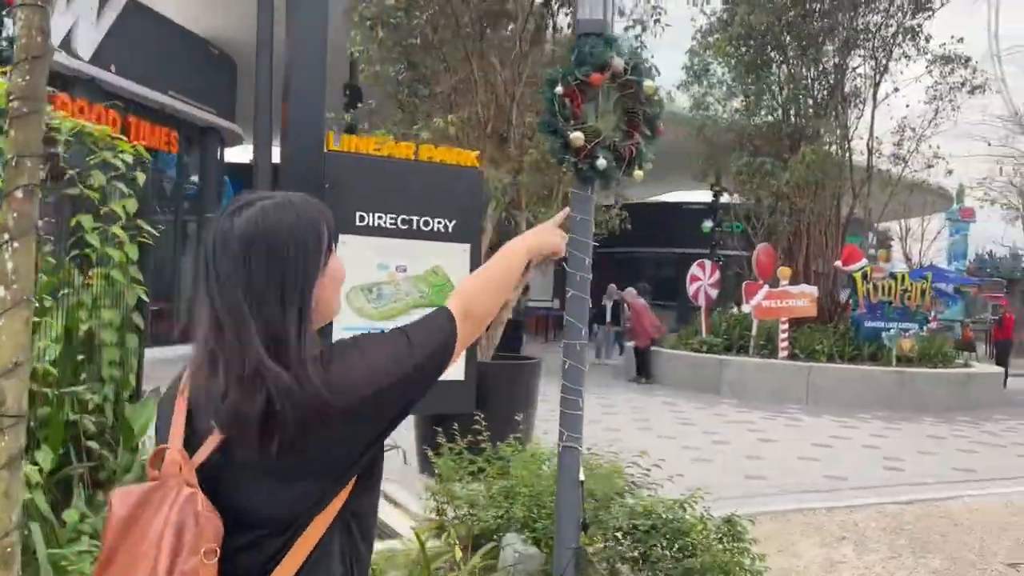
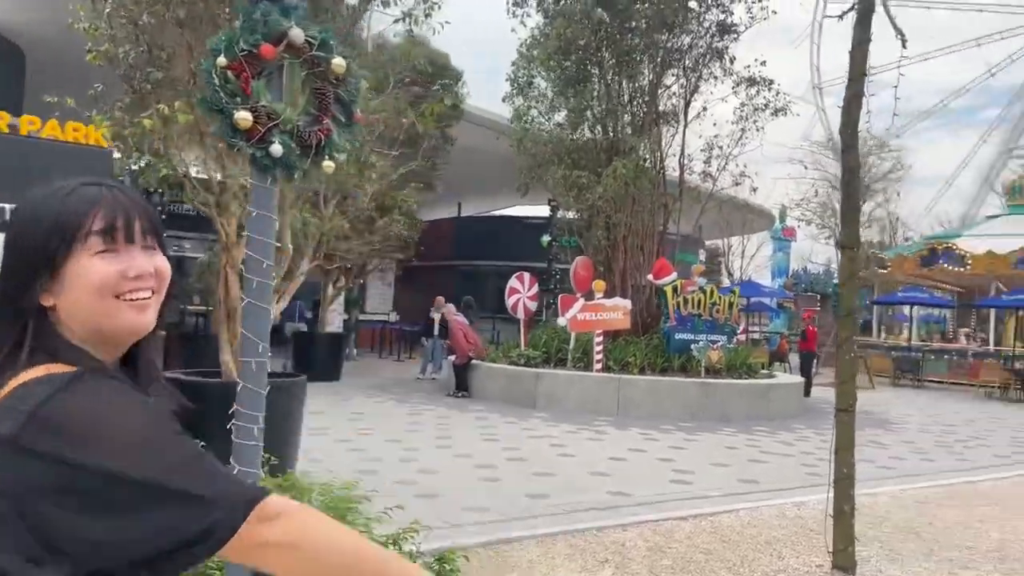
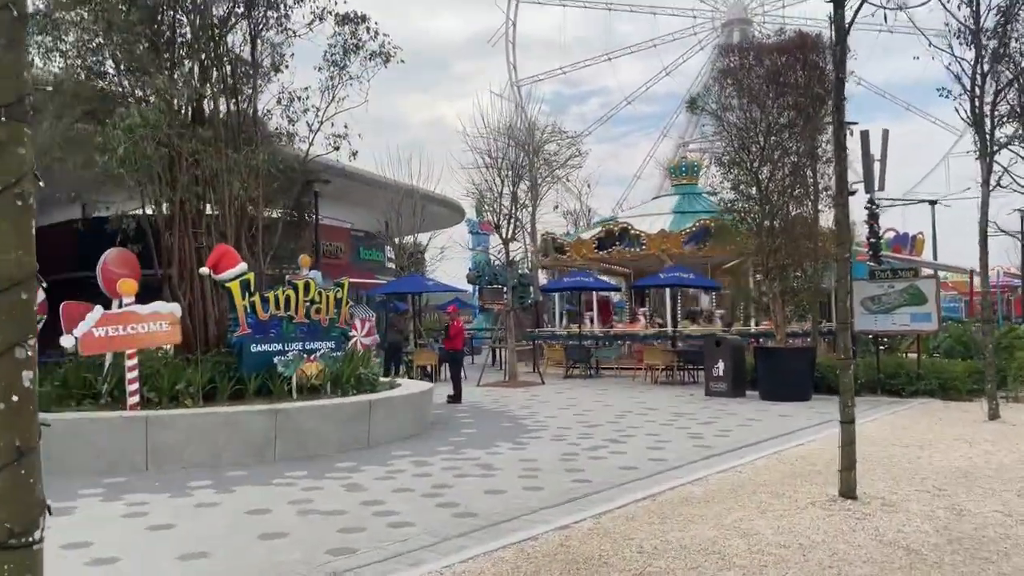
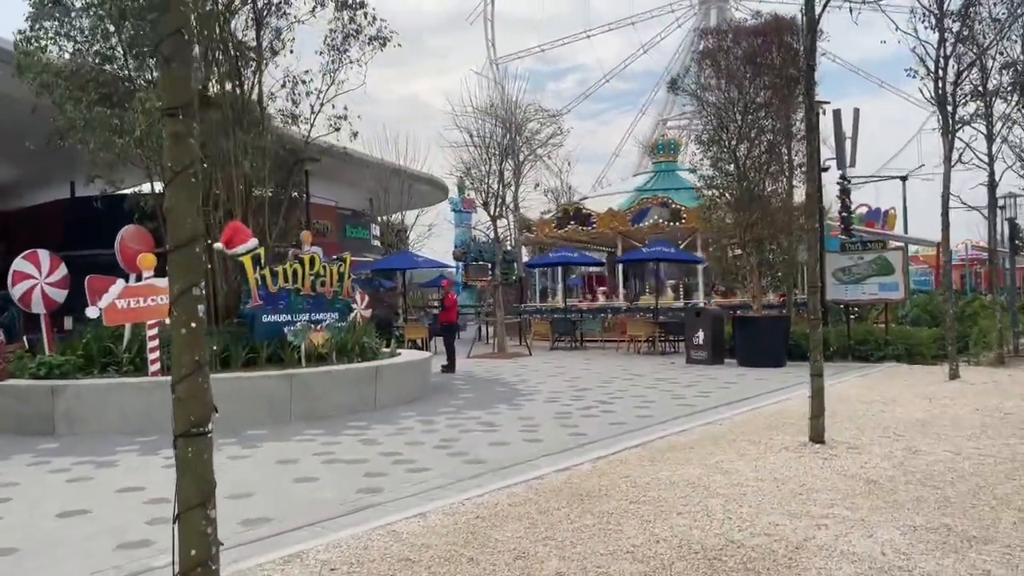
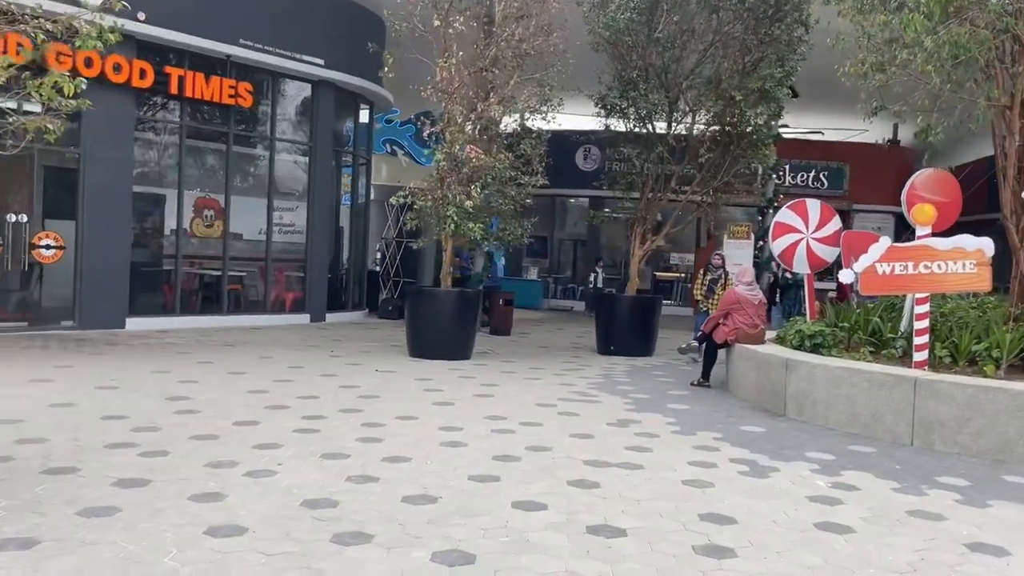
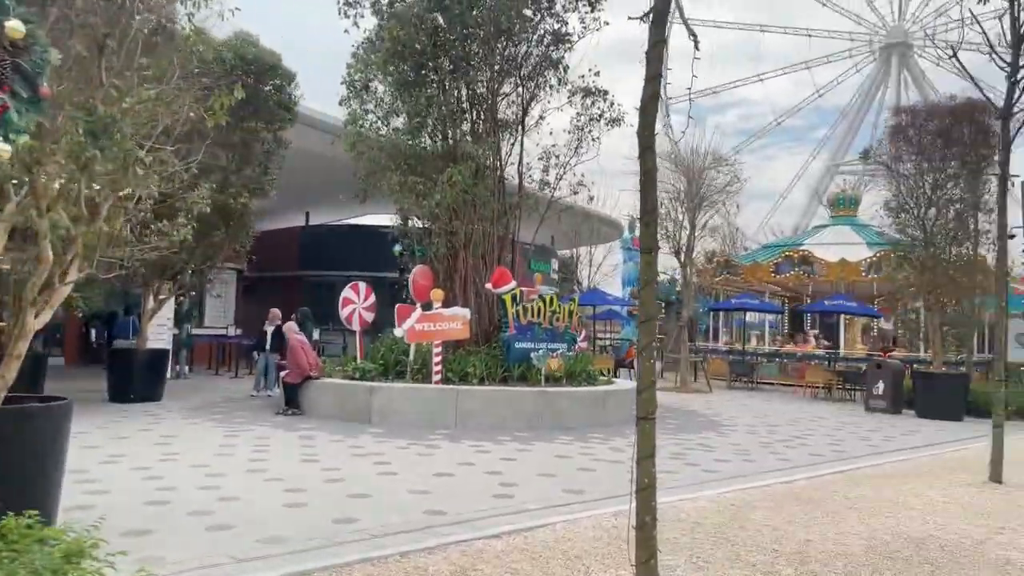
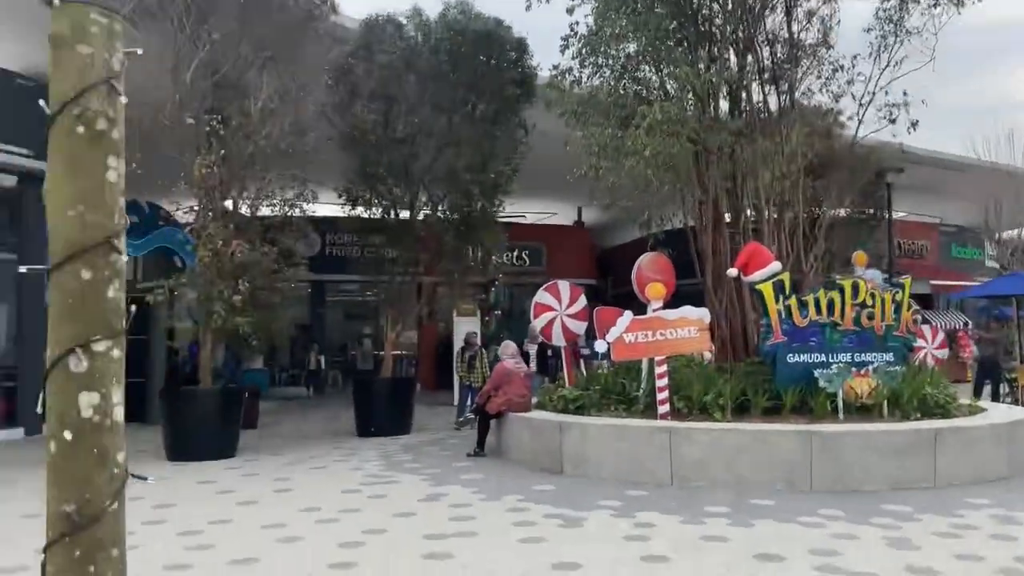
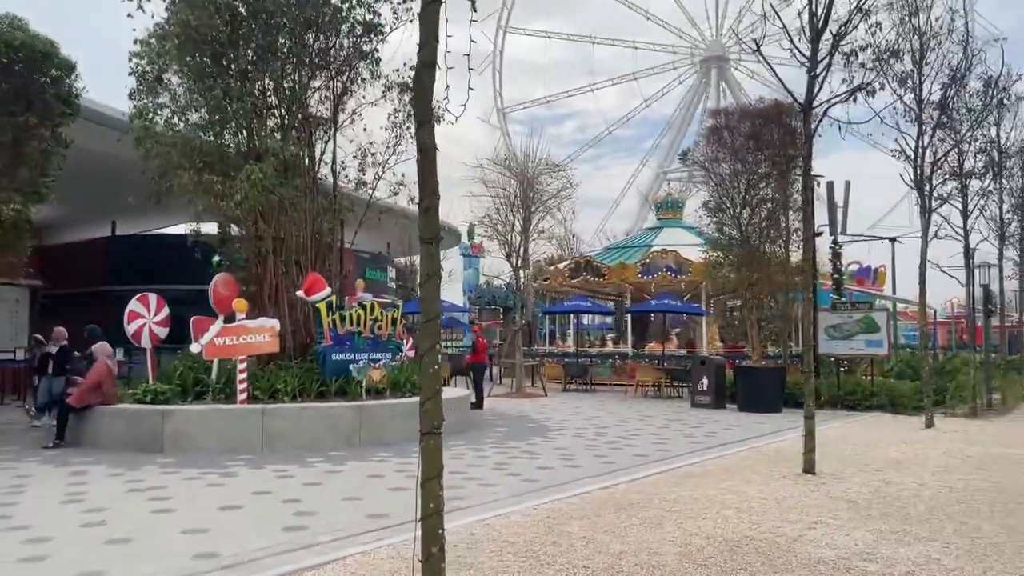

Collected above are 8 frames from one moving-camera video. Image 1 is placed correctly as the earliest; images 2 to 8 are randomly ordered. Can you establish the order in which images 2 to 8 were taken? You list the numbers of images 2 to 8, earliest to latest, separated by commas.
2, 6, 8, 4, 3, 7, 5
